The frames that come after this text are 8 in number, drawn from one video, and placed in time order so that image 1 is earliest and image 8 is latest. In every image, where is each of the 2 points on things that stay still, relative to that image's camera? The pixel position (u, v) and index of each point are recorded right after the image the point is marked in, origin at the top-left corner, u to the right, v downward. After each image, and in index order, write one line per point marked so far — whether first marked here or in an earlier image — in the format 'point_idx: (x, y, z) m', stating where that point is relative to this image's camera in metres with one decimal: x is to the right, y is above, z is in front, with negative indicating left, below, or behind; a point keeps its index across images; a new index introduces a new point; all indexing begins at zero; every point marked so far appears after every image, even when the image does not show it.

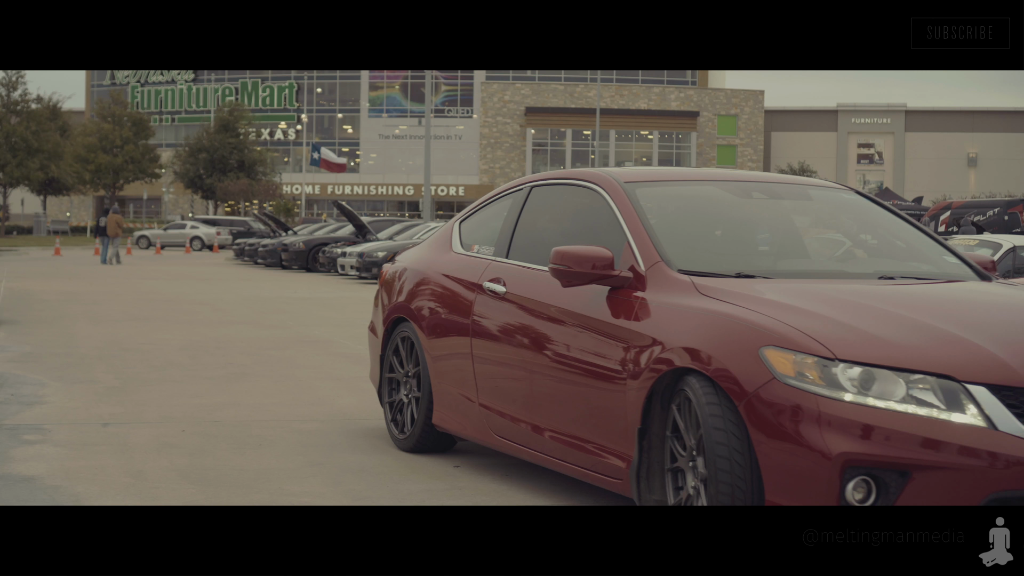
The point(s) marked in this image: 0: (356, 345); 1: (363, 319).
0: (-1.2, -0.4, +11.3) m
1: (-1.5, -0.3, +14.9) m
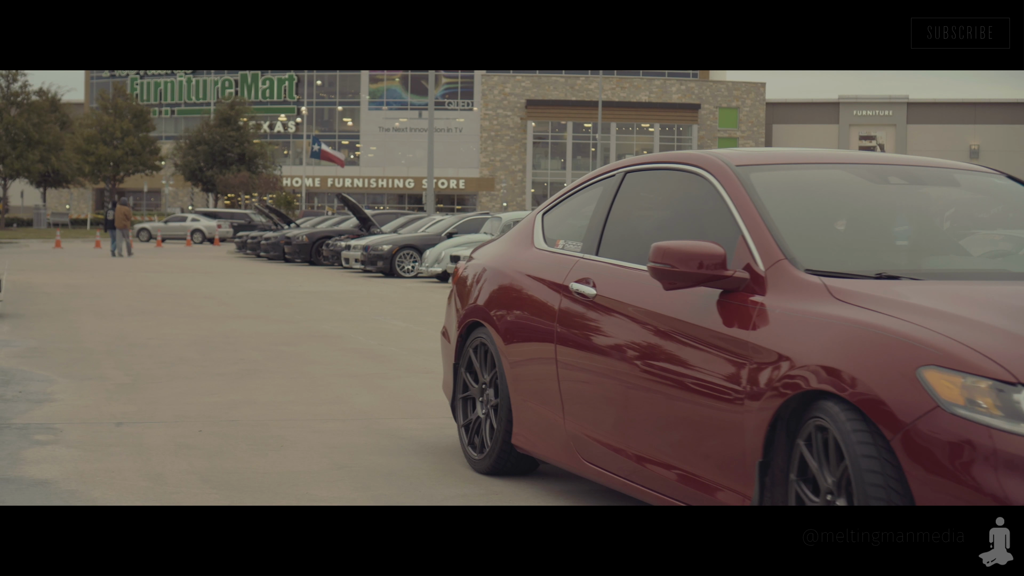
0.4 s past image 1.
0: (-1.1, -0.4, +11.1) m
1: (-1.4, -0.3, +14.7) m
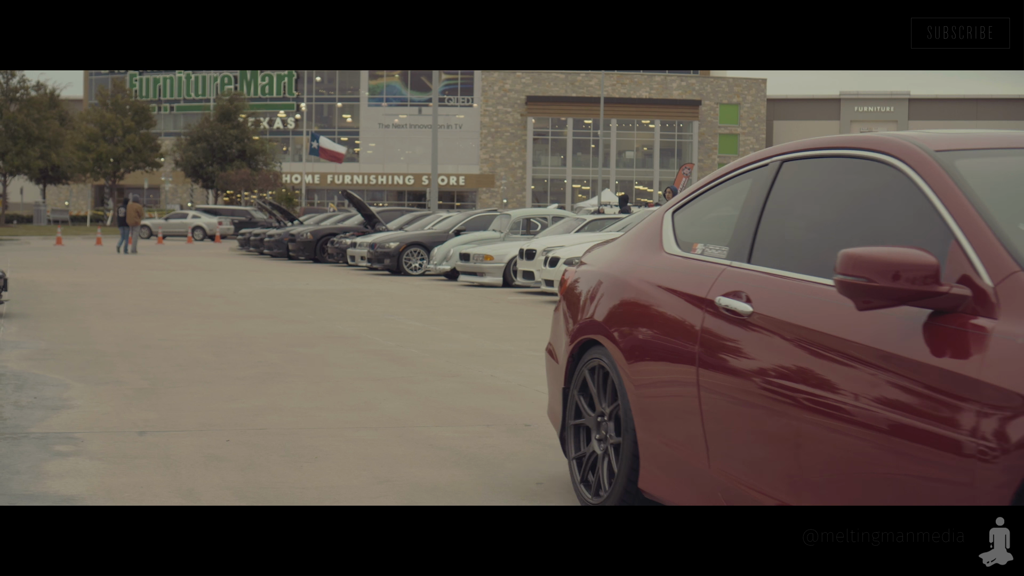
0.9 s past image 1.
0: (-0.9, -0.4, +10.8) m
1: (-1.2, -0.2, +14.4) m
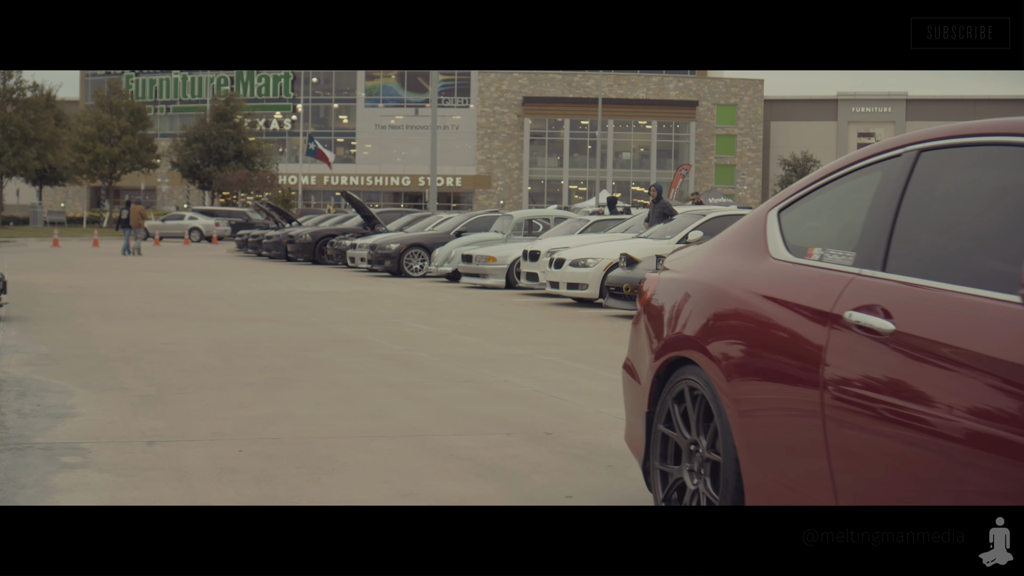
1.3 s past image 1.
0: (-0.8, -0.4, +10.6) m
1: (-1.2, -0.3, +14.2) m
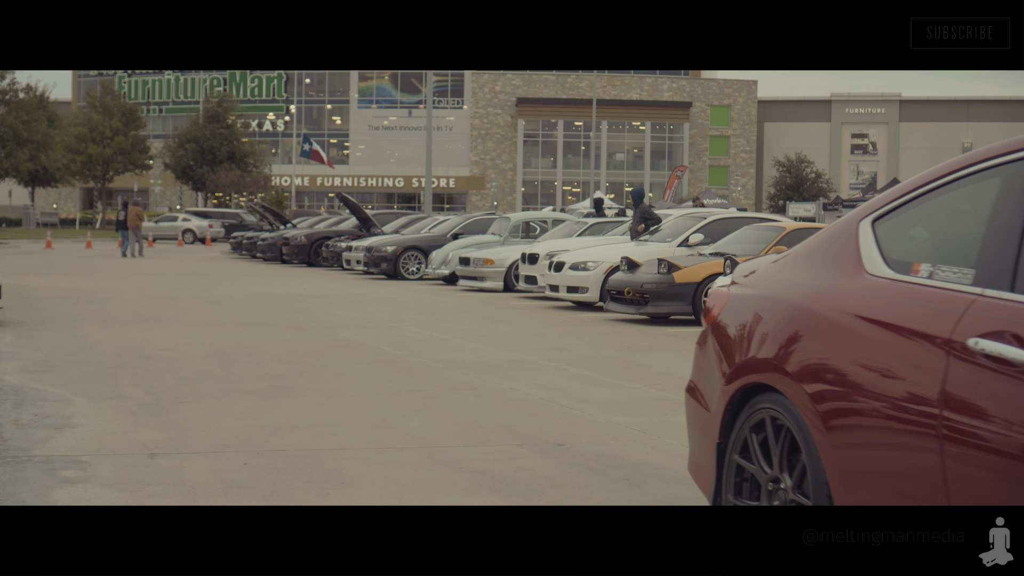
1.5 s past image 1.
0: (-0.8, -0.4, +10.4) m
1: (-1.2, -0.3, +14.0) m
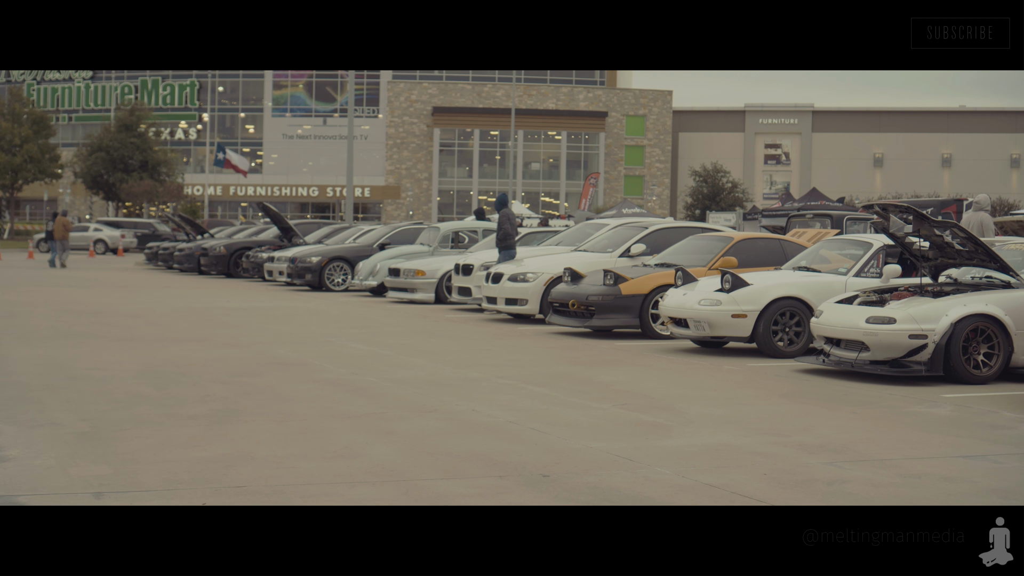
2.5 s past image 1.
0: (-1.2, -0.5, +9.8) m
1: (-1.7, -0.4, +13.4) m
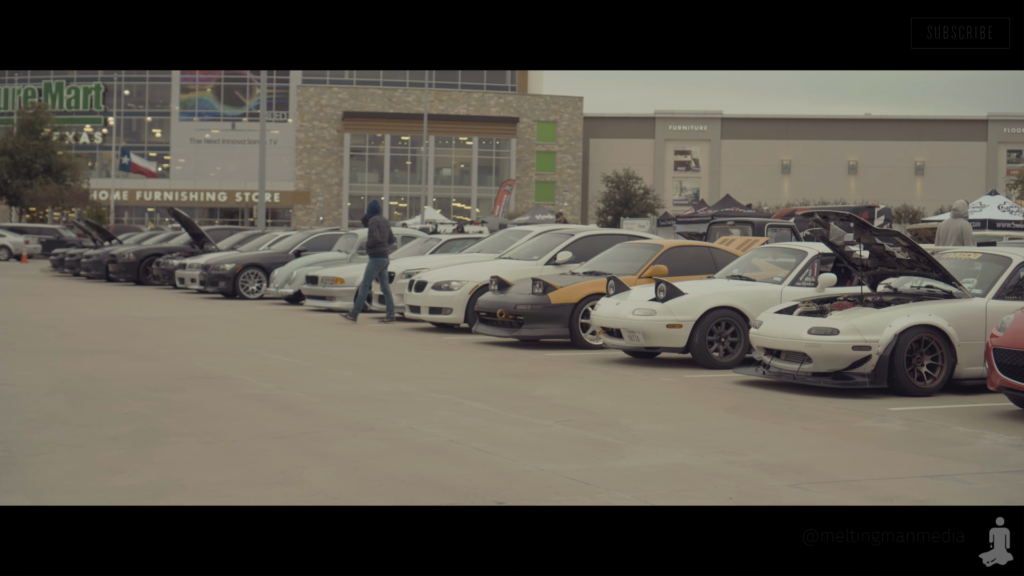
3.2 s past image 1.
0: (-1.6, -0.6, +9.4) m
1: (-2.3, -0.5, +13.0) m
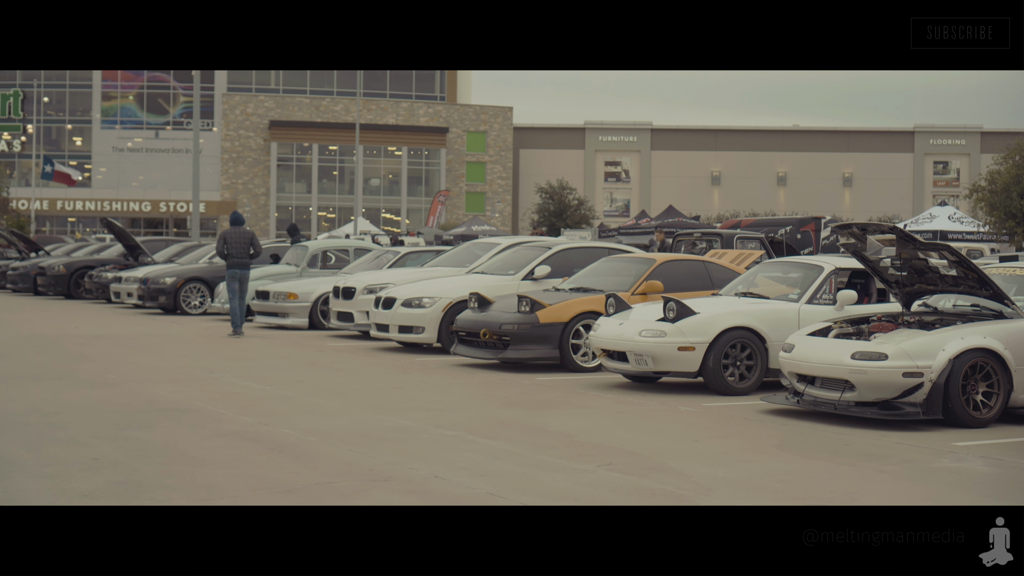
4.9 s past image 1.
0: (-1.5, -0.7, +8.3) m
1: (-2.5, -0.6, +11.8) m
